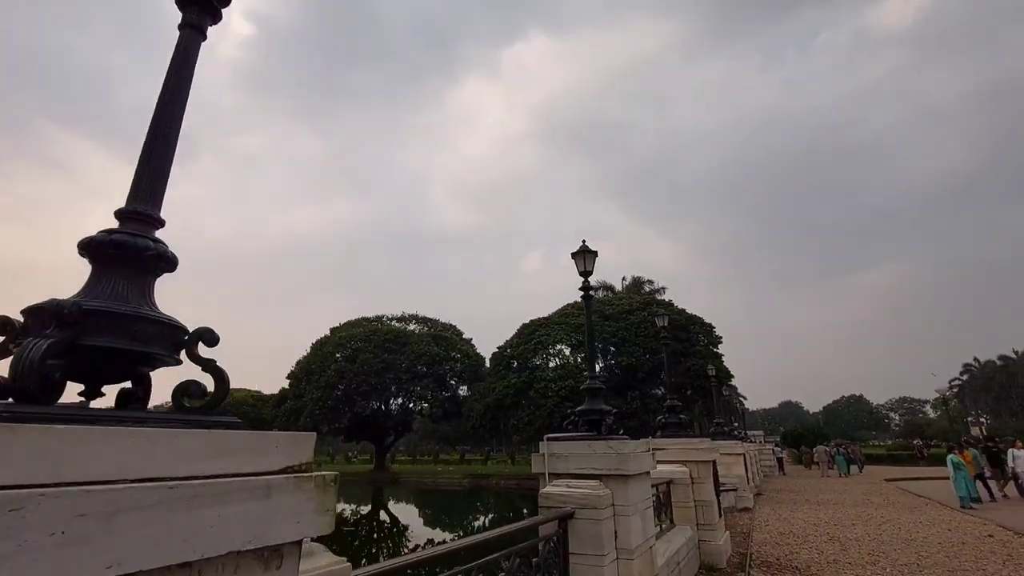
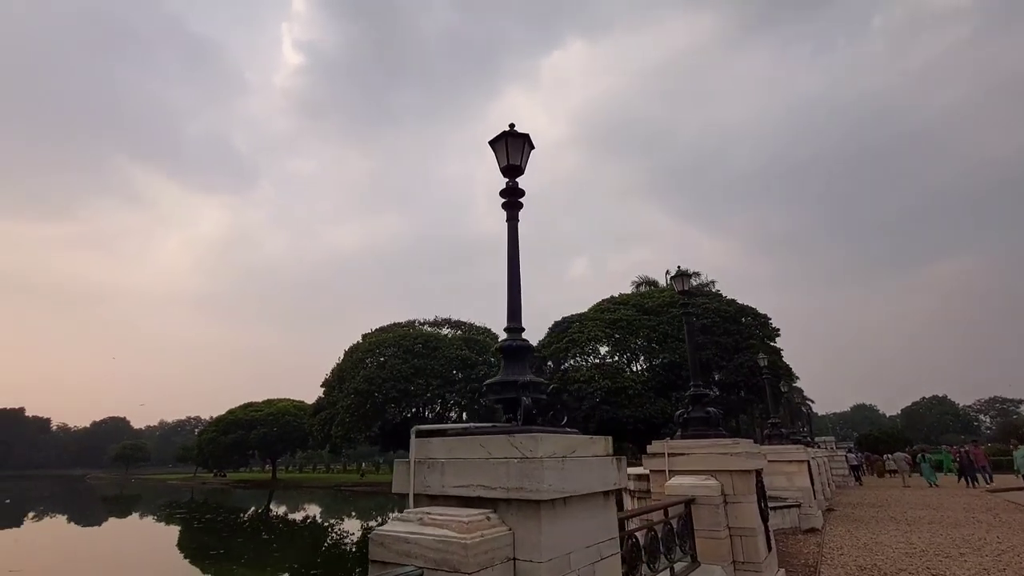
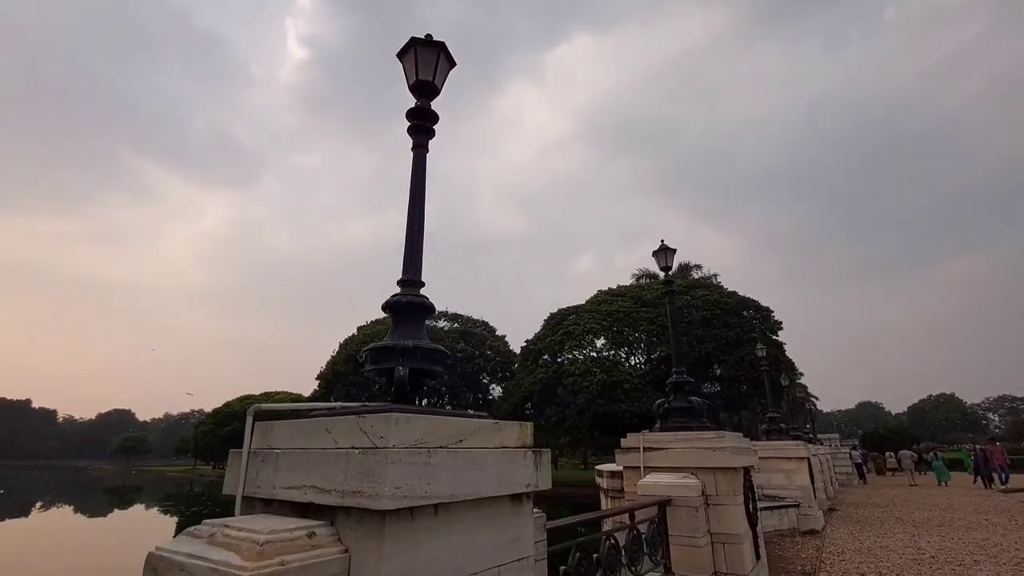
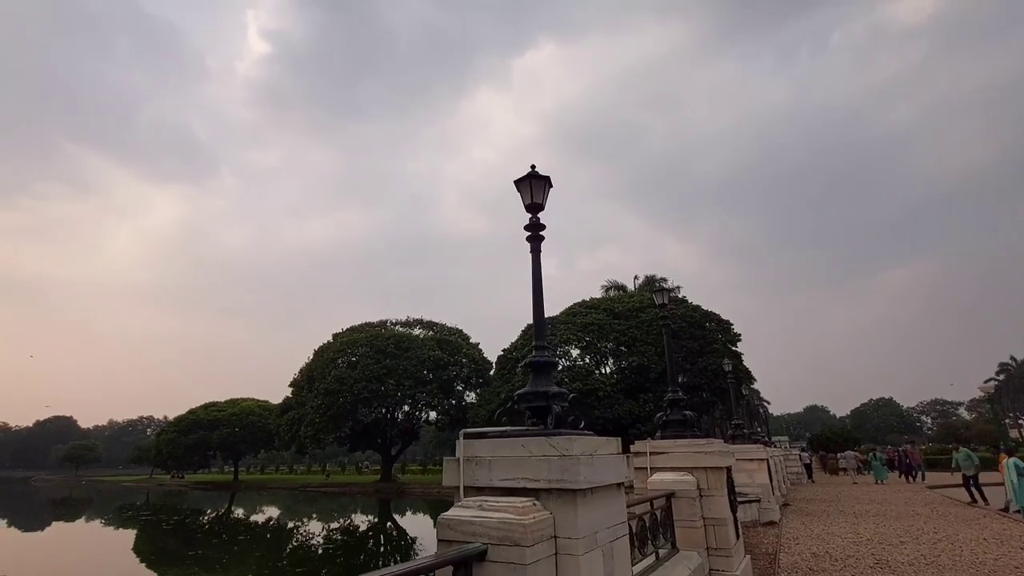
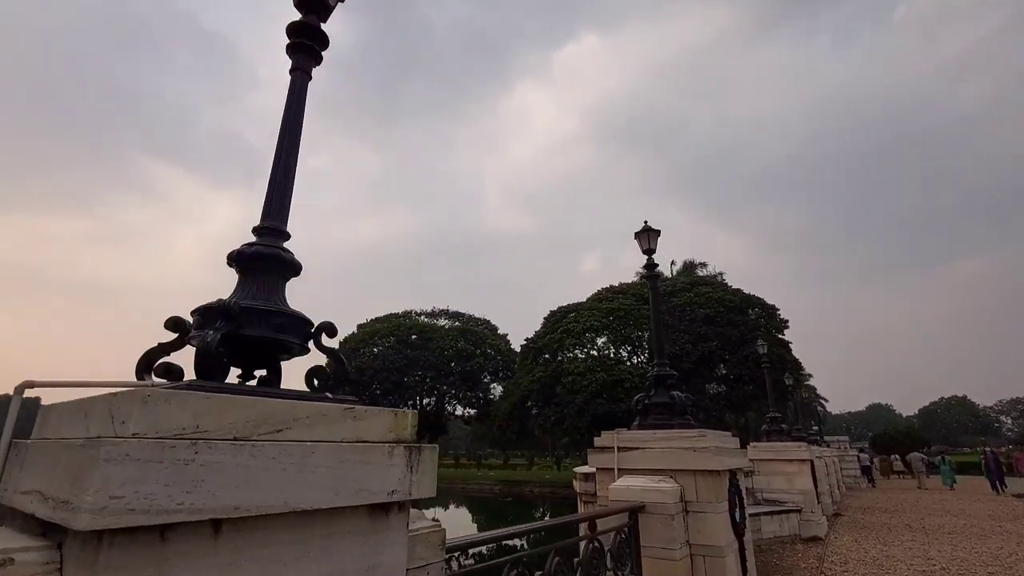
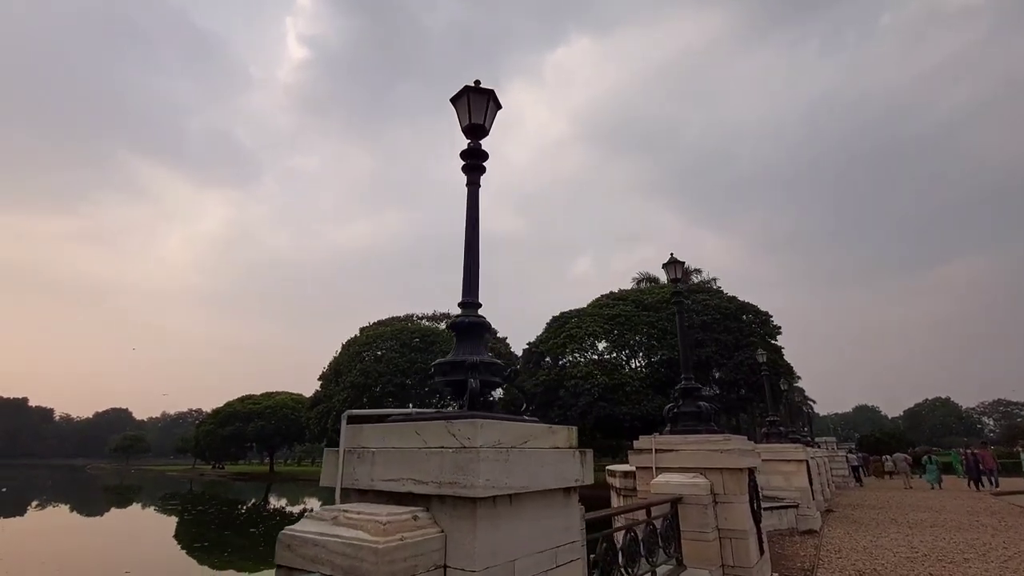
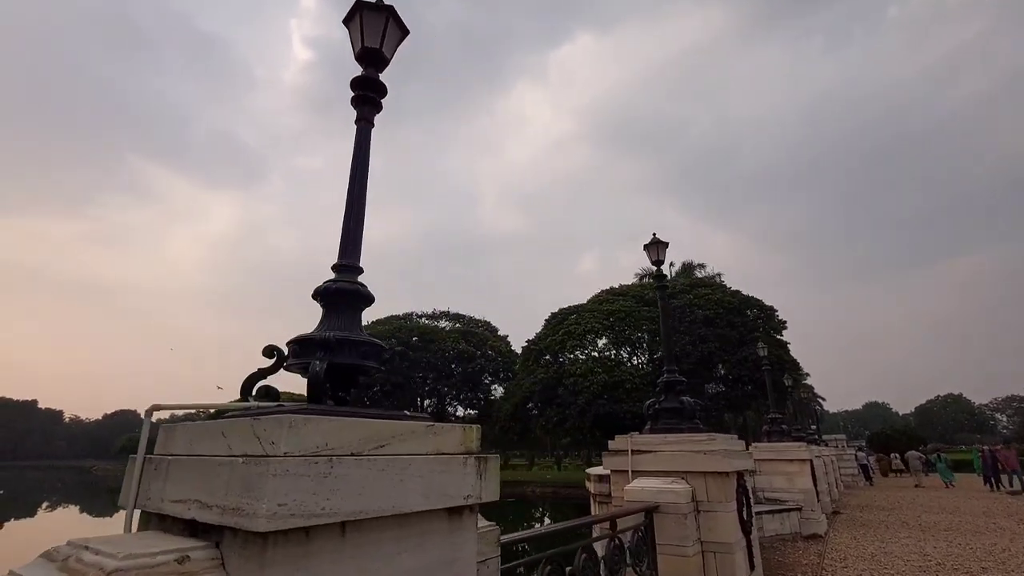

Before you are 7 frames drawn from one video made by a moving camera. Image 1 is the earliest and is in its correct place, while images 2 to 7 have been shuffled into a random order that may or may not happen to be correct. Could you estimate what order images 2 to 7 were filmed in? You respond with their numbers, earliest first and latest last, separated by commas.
4, 2, 6, 3, 7, 5
